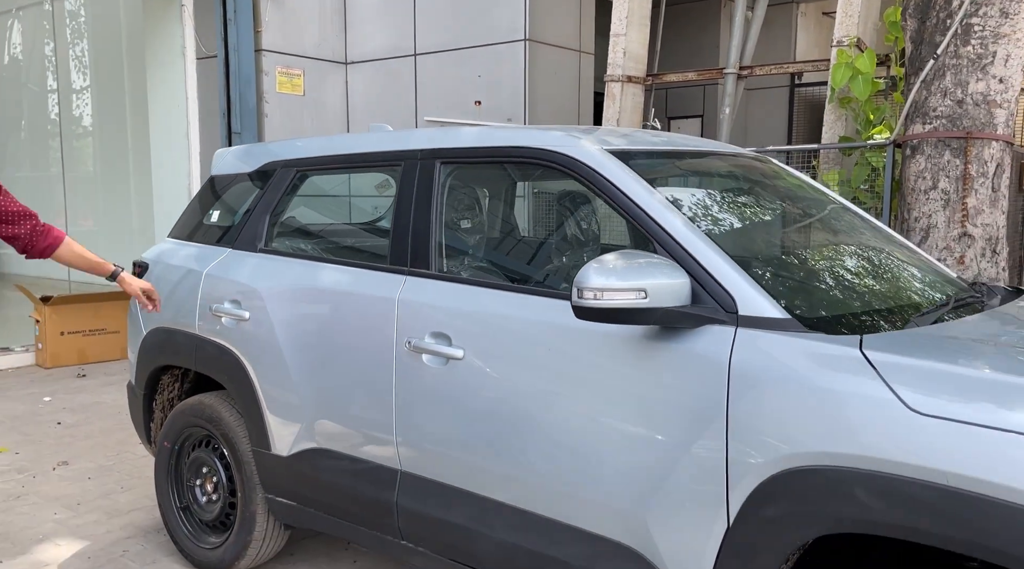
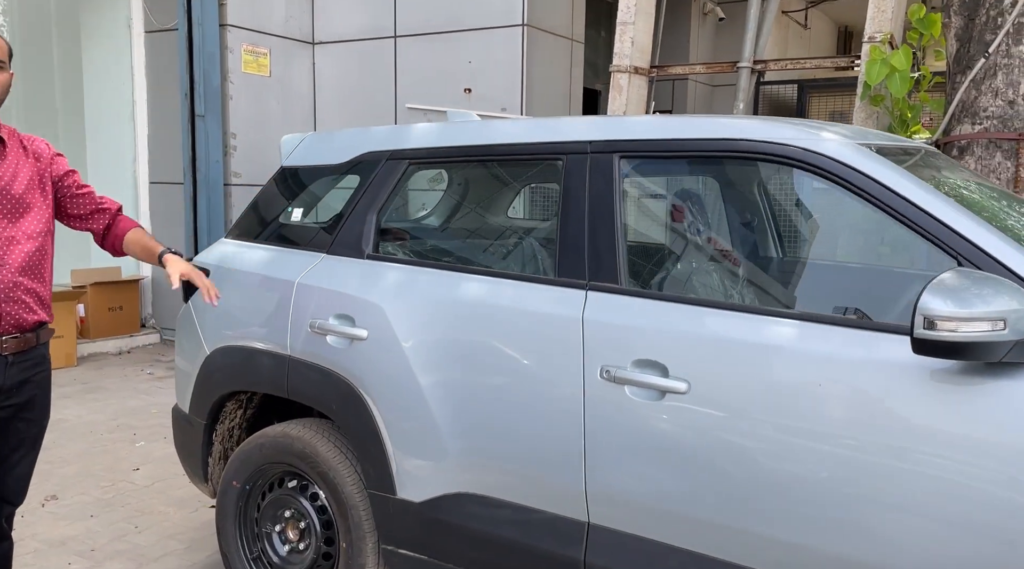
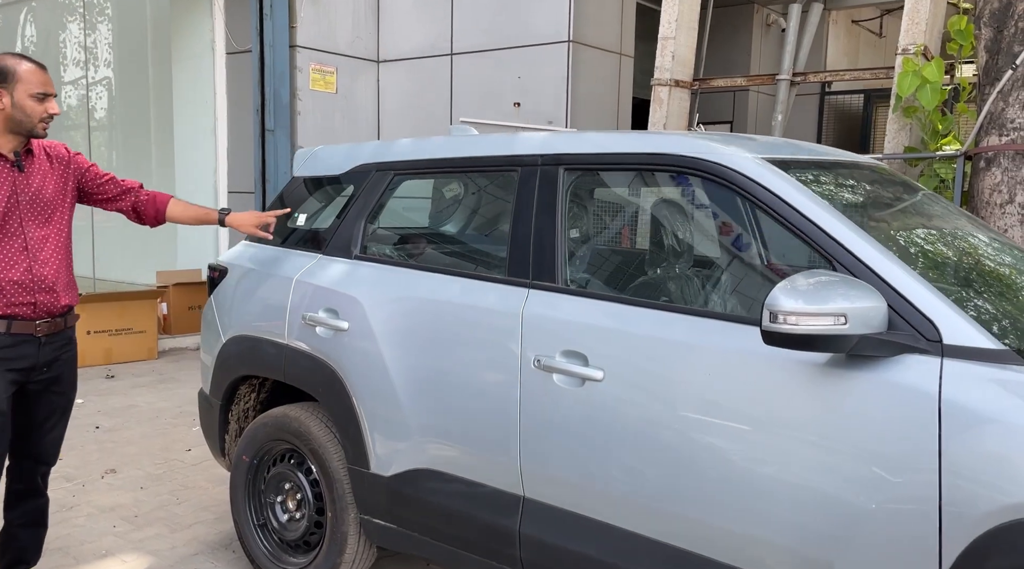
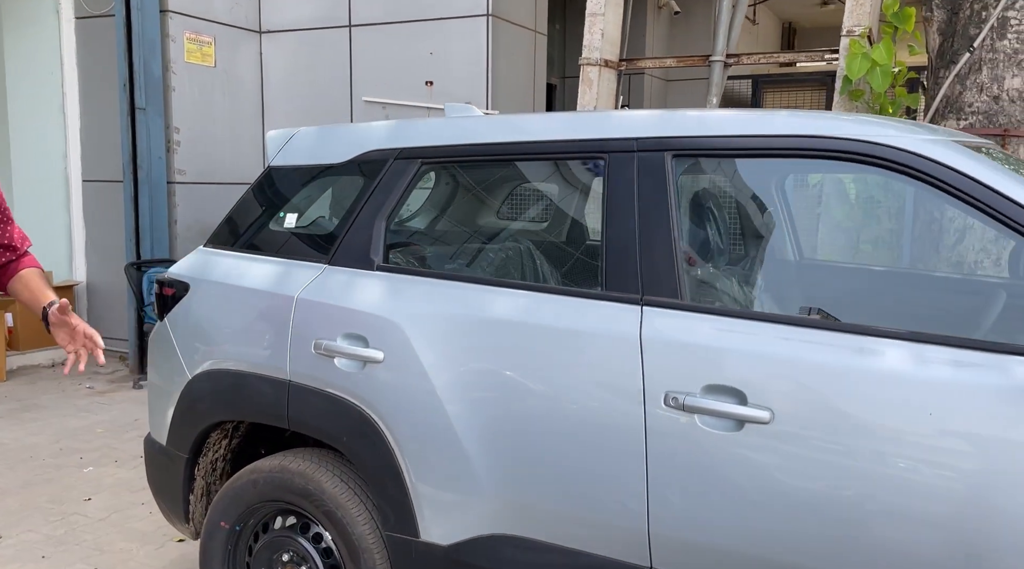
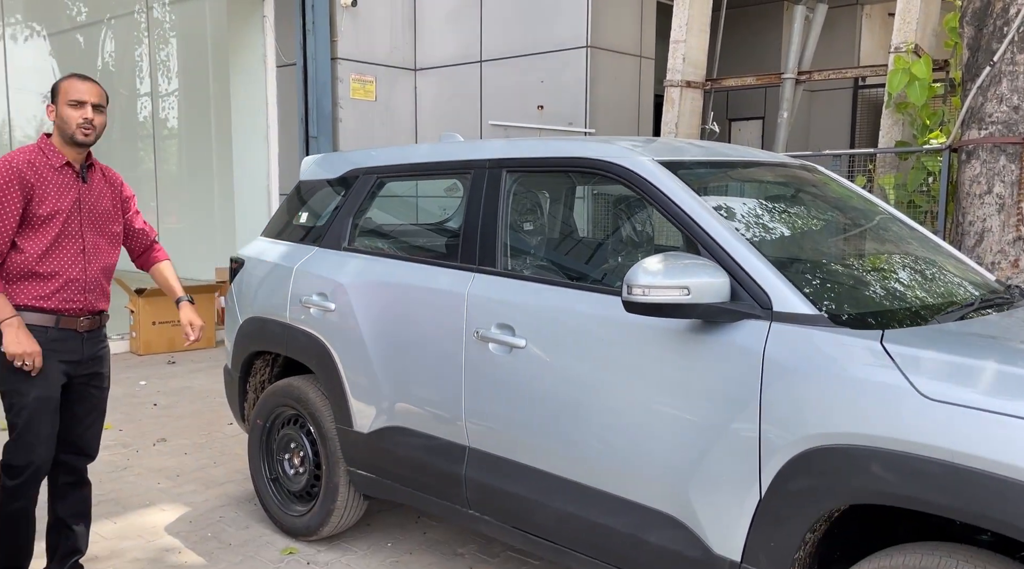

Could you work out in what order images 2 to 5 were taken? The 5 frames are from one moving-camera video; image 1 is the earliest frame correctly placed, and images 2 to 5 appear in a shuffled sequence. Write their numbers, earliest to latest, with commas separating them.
5, 3, 2, 4
